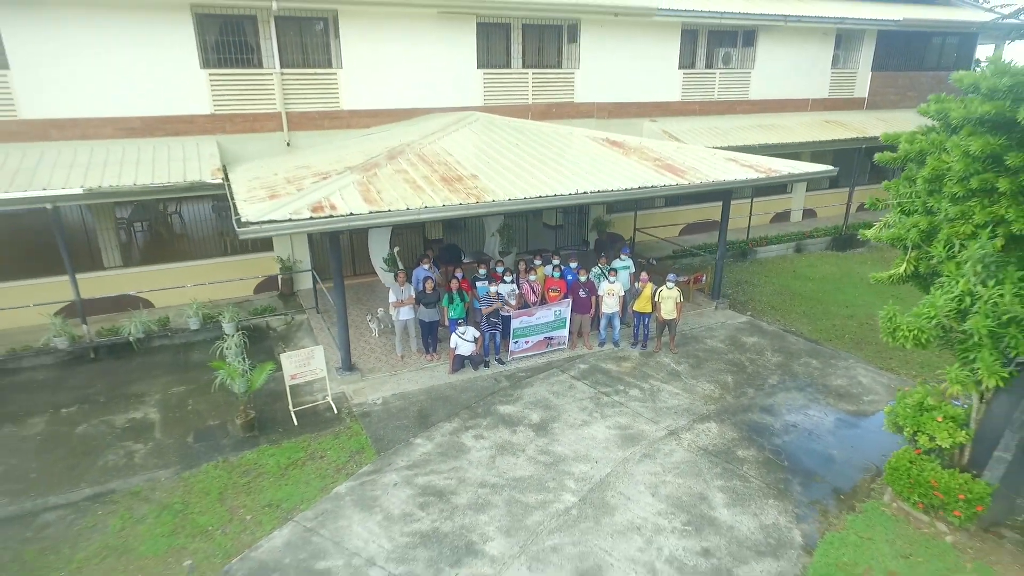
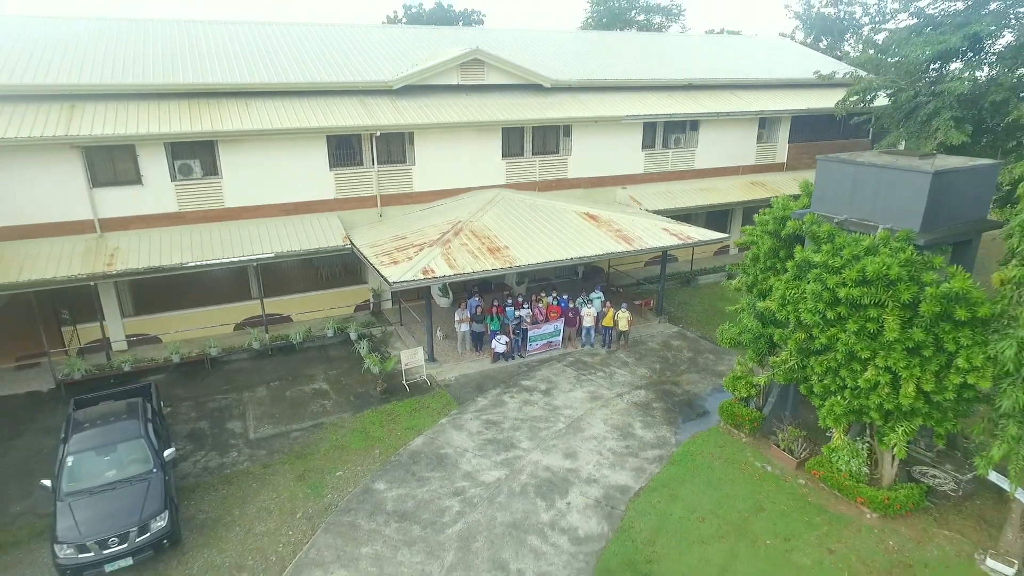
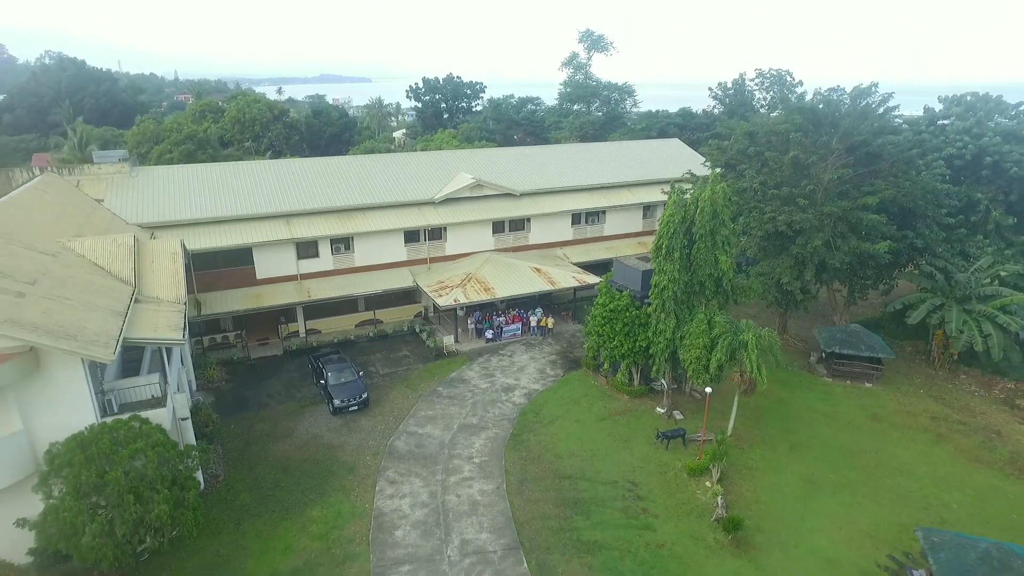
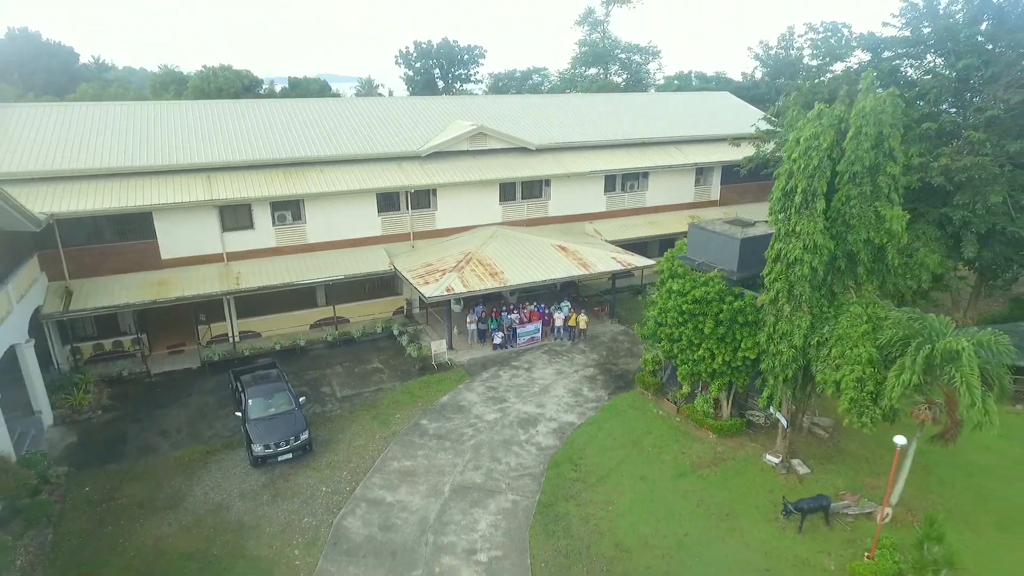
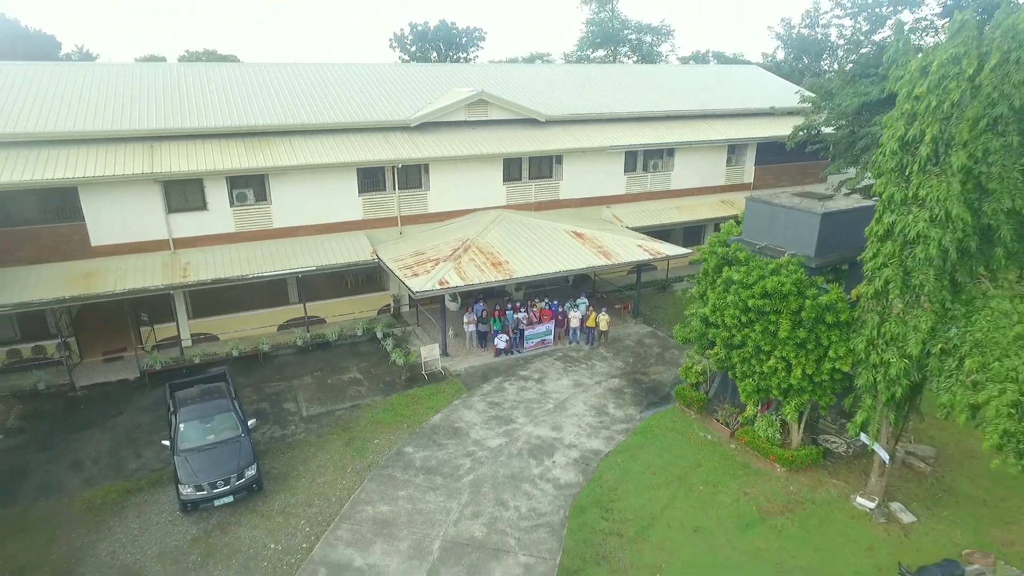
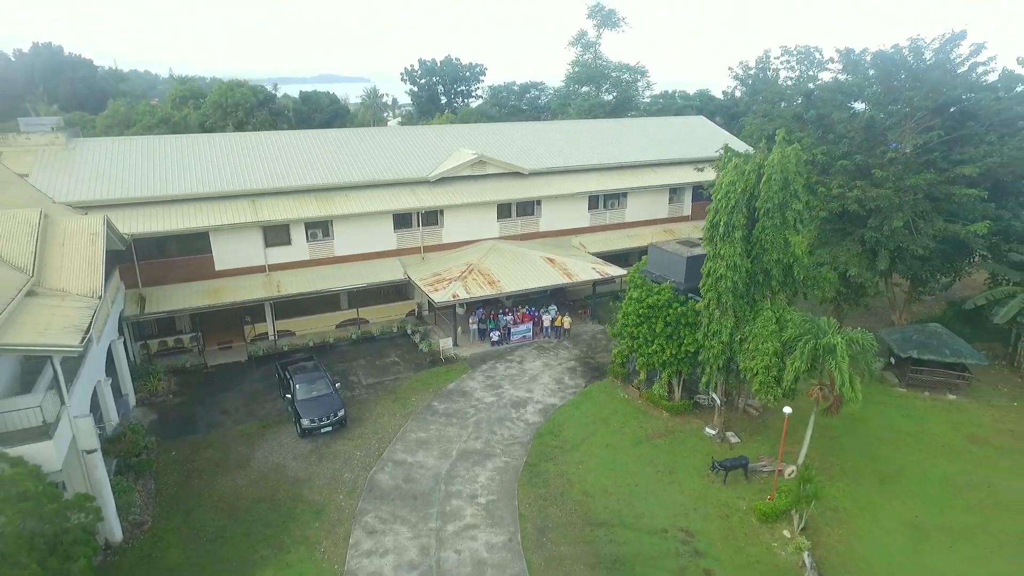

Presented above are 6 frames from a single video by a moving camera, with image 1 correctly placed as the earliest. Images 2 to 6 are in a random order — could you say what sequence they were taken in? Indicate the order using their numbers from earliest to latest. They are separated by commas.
2, 5, 4, 6, 3
